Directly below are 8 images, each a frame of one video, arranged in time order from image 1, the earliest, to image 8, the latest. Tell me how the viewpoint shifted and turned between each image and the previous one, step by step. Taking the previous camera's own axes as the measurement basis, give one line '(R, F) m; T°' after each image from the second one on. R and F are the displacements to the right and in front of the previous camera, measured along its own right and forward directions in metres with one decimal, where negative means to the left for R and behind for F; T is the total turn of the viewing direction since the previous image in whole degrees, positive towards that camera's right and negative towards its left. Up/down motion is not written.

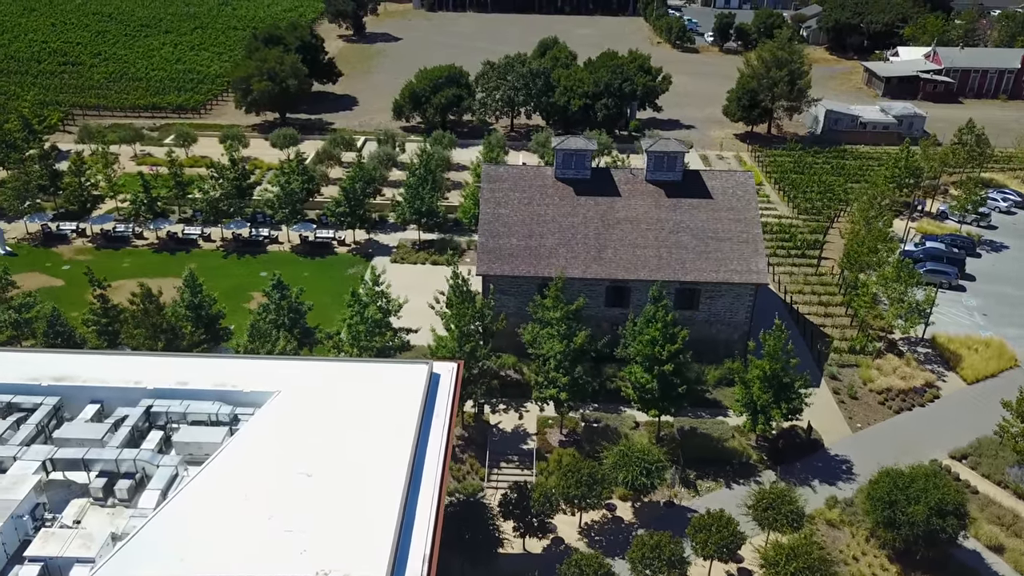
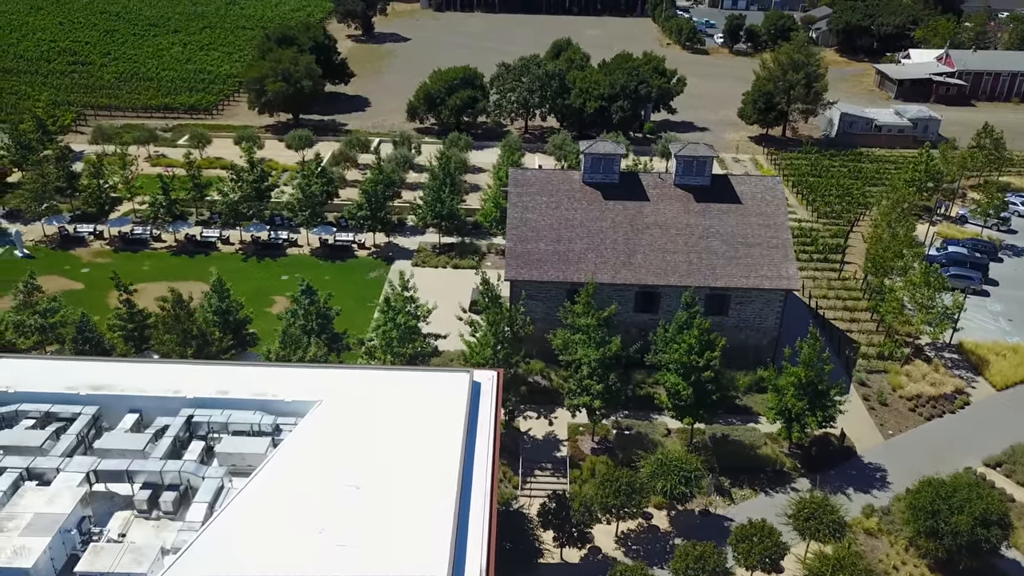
(-1.2, +0.2) m; 0°
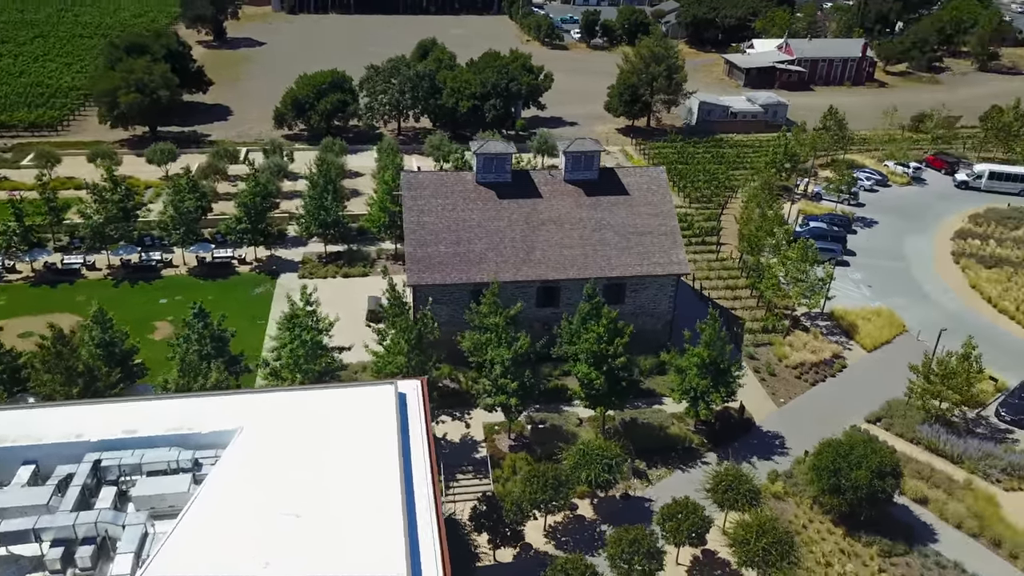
(-1.3, +0.2) m; +9°
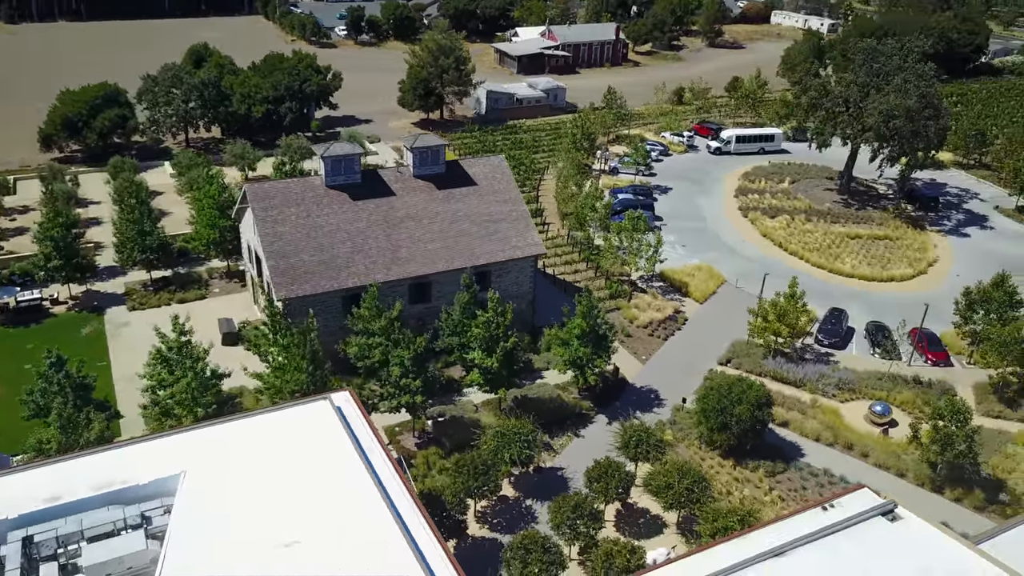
(-4.2, +0.1) m; +16°
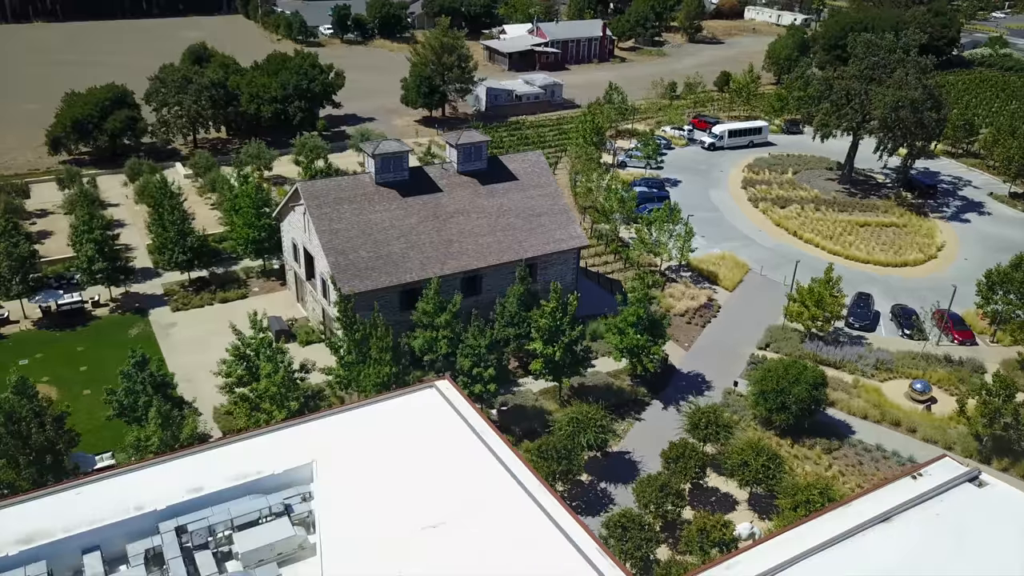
(-3.8, -0.6) m; +3°
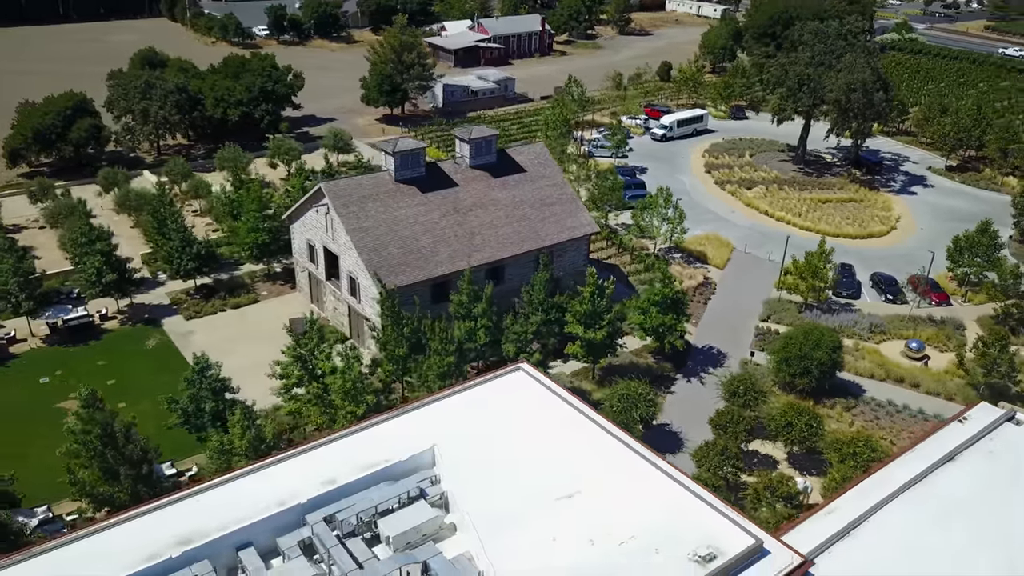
(-4.7, -0.8) m; +6°
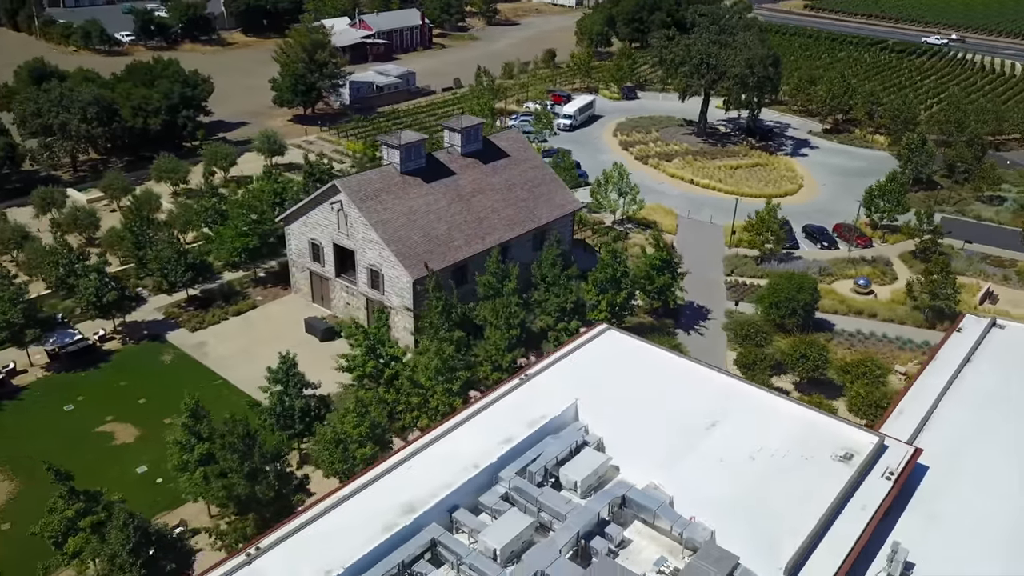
(-7.5, -1.2) m; +11°
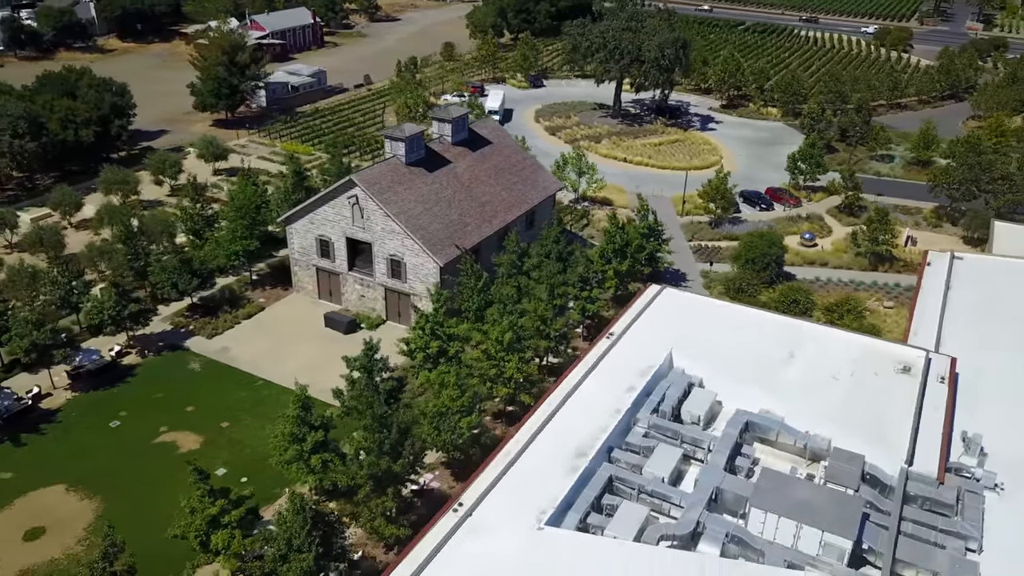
(-7.0, -1.4) m; +10°
